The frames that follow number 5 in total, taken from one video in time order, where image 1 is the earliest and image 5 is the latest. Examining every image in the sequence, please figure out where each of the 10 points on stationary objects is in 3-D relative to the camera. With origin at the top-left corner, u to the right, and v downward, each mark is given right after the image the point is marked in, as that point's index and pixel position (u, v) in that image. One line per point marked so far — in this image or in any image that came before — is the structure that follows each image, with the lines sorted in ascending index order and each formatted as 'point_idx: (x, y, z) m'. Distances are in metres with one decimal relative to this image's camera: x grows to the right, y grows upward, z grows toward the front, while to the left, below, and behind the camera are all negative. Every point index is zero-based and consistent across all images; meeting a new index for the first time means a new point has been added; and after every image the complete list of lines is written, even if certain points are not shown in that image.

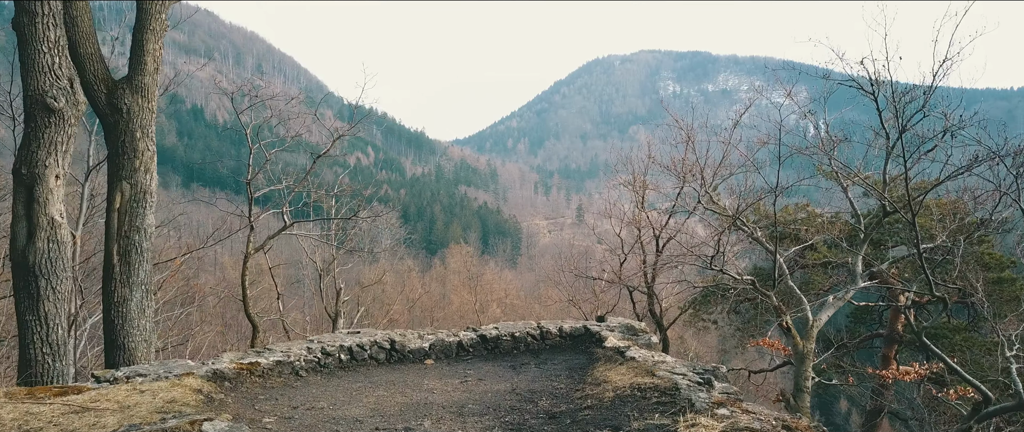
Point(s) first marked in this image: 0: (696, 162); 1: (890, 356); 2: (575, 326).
0: (+3.4, +1.0, +9.2) m
1: (+6.9, -2.6, +9.2) m
2: (+0.9, -1.5, +6.5) m
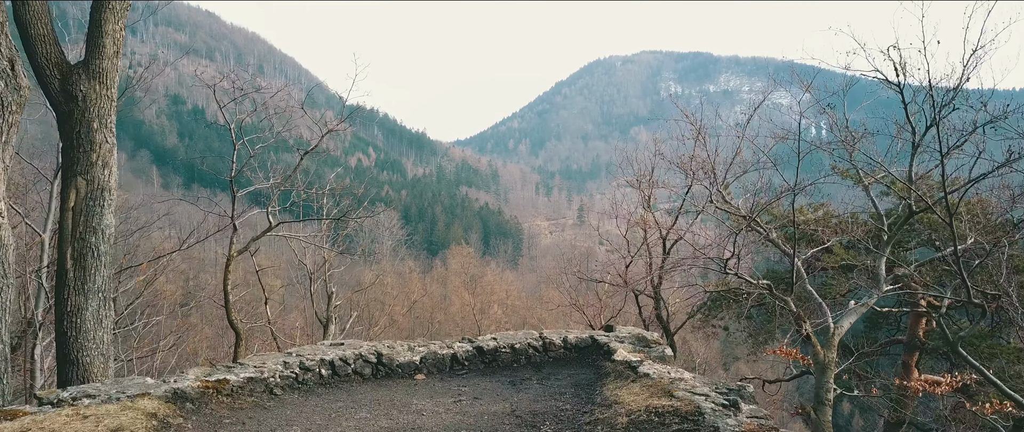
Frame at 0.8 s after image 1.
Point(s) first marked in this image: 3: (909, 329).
0: (+3.4, +1.0, +8.7) m
1: (+6.9, -2.6, +8.7) m
2: (+0.9, -1.5, +6.1) m
3: (+6.9, -2.0, +8.8) m
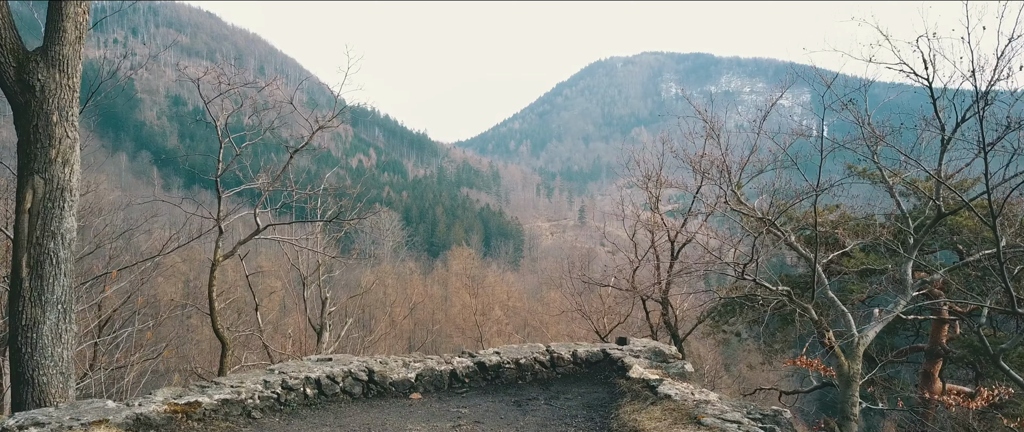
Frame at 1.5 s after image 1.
0: (+3.4, +1.0, +8.3) m
1: (+7.0, -2.6, +8.3) m
2: (+0.9, -1.5, +5.7) m
3: (+6.9, -2.0, +8.3) m
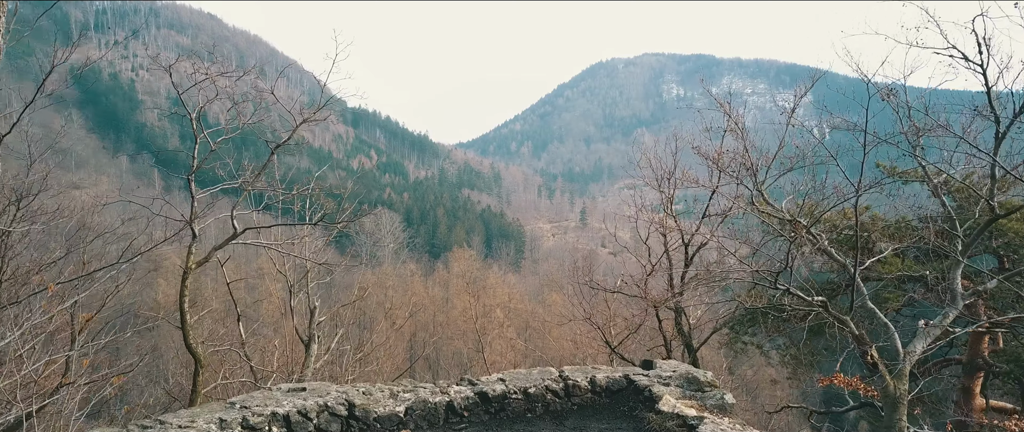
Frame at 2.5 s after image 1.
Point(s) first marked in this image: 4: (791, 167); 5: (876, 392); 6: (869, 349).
0: (+3.5, +0.9, +7.7) m
1: (+7.0, -2.6, +7.6) m
2: (+1.0, -1.5, +5.0) m
3: (+7.0, -2.0, +7.7) m
4: (+4.1, +0.7, +7.4) m
5: (+4.2, -2.0, +5.8) m
6: (+4.0, -1.5, +5.6) m
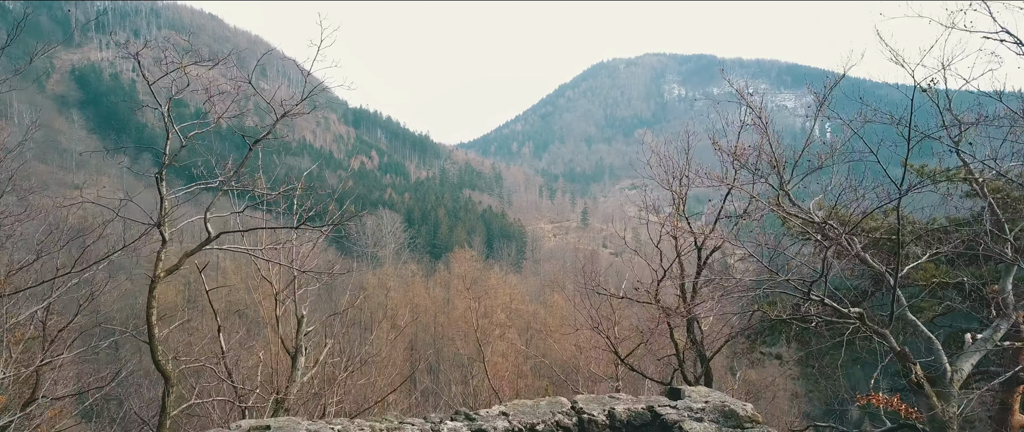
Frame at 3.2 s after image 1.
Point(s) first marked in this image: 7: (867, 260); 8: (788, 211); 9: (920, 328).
0: (+3.5, +0.9, +7.1) m
1: (+7.1, -2.6, +7.1) m
2: (+1.0, -1.6, +4.5) m
3: (+7.0, -2.1, +7.1) m
4: (+4.1, +0.7, +6.8) m
5: (+4.2, -2.0, +5.2) m
6: (+4.0, -1.5, +5.0) m
7: (+4.2, -0.5, +6.0) m
8: (+3.6, +0.1, +6.7) m
9: (+4.3, -1.2, +5.3) m
